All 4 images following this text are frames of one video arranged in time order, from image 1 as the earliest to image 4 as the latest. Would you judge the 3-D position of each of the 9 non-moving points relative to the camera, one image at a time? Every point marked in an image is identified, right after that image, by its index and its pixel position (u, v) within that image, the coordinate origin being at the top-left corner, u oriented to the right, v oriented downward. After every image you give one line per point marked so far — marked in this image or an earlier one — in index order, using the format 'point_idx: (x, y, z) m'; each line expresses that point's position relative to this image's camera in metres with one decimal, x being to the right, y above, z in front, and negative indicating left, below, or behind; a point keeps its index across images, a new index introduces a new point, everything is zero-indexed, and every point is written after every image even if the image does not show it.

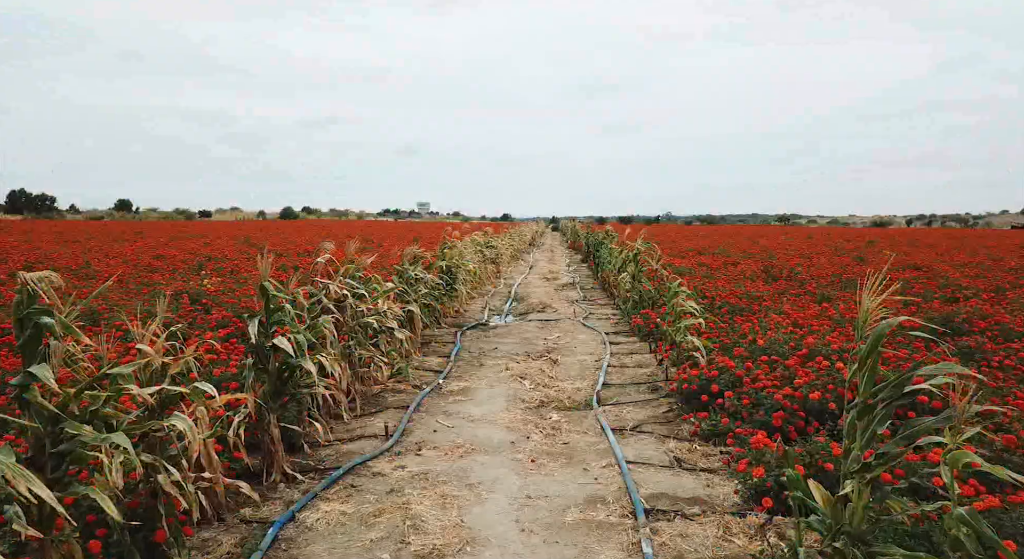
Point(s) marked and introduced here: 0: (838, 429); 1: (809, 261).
0: (+1.8, -0.8, +3.4) m
1: (+6.9, +0.4, +14.1) m
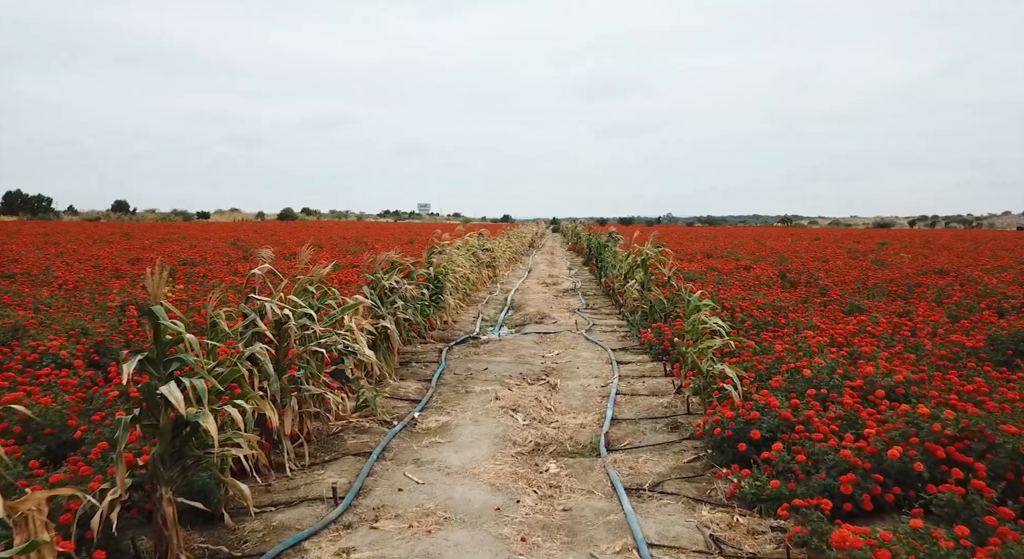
0: (+1.7, -0.9, +2.5) m
1: (+6.8, +0.3, +13.2) m
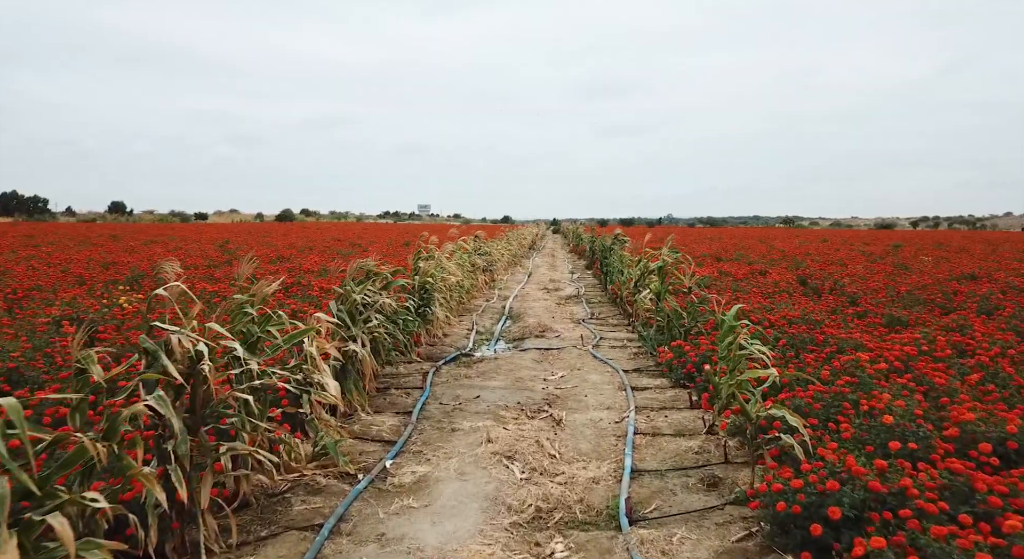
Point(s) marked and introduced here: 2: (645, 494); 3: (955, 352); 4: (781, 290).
0: (+1.7, -1.0, +1.7) m
1: (+6.8, +0.2, +12.4) m
2: (+0.7, -1.1, +3.0) m
3: (+3.4, -0.5, +4.6) m
4: (+3.9, -0.1, +8.8) m
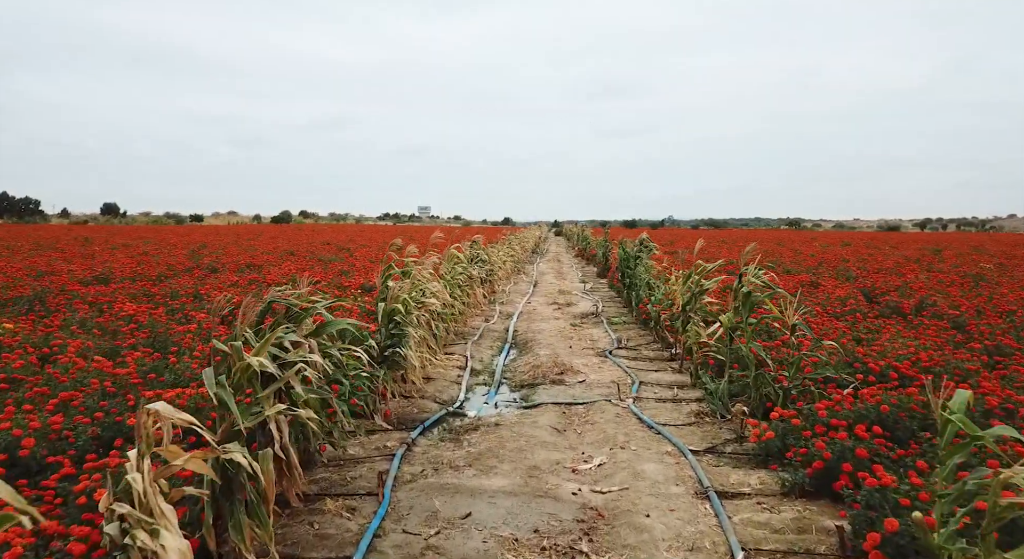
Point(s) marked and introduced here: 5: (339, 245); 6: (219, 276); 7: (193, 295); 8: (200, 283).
0: (+1.8, -1.2, -0.1) m
1: (+6.8, 0.0, +10.6) m
2: (+0.7, -1.3, +1.2) m
3: (+3.4, -0.7, +2.8) m
4: (+4.0, -0.3, +7.0) m
5: (-5.3, +1.0, +18.5) m
6: (-5.1, +0.1, +10.6) m
7: (-4.0, -0.2, +7.7) m
8: (-4.8, 0.0, +9.3) m
